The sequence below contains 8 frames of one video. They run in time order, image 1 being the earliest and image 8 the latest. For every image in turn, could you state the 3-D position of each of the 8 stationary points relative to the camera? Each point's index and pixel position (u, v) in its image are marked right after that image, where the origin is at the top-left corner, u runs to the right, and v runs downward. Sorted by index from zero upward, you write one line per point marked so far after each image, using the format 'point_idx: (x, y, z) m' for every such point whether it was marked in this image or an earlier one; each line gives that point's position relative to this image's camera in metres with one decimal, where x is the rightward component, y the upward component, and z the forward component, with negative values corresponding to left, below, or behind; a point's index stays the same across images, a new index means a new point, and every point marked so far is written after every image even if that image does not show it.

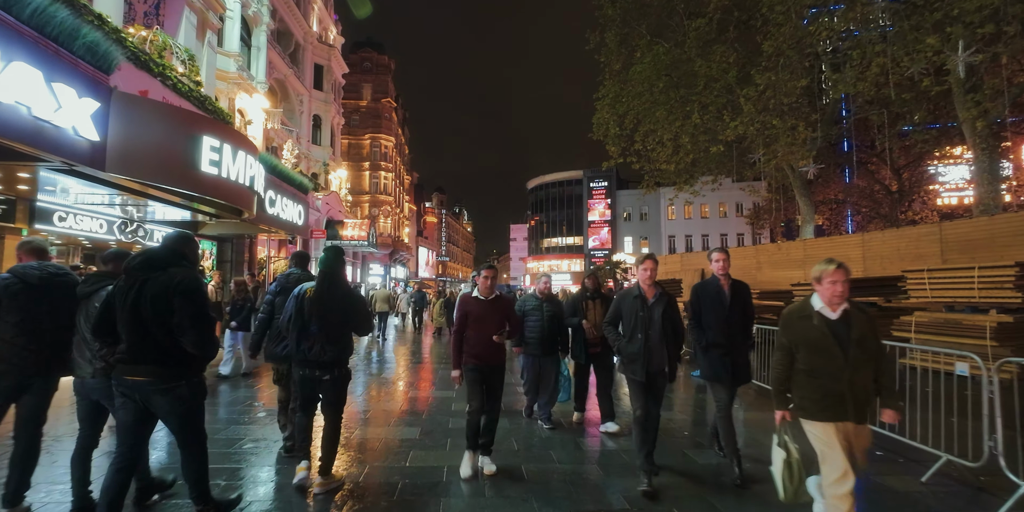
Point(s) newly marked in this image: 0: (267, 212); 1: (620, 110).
0: (-5.9, +1.1, +12.4) m
1: (+4.1, +5.6, +19.8) m
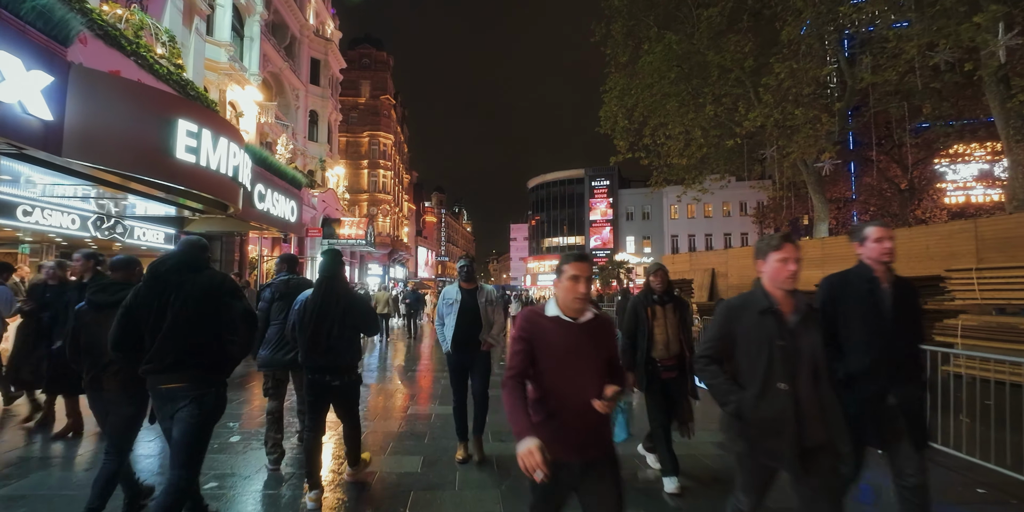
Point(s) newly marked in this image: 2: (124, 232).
0: (-5.7, +1.1, +11.6) m
1: (+4.3, +5.7, +19.0) m
2: (-8.6, +0.5, +11.4) m
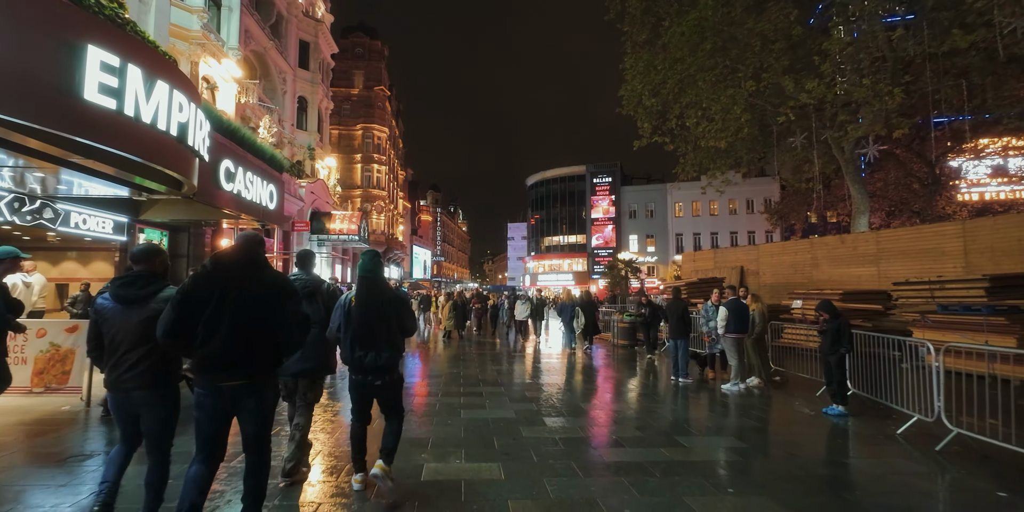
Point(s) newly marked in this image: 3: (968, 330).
0: (-5.3, +1.2, +9.4) m
1: (+4.6, +5.8, +16.9) m
2: (-8.2, +0.7, +9.2) m
3: (+8.4, -1.4, +9.5) m
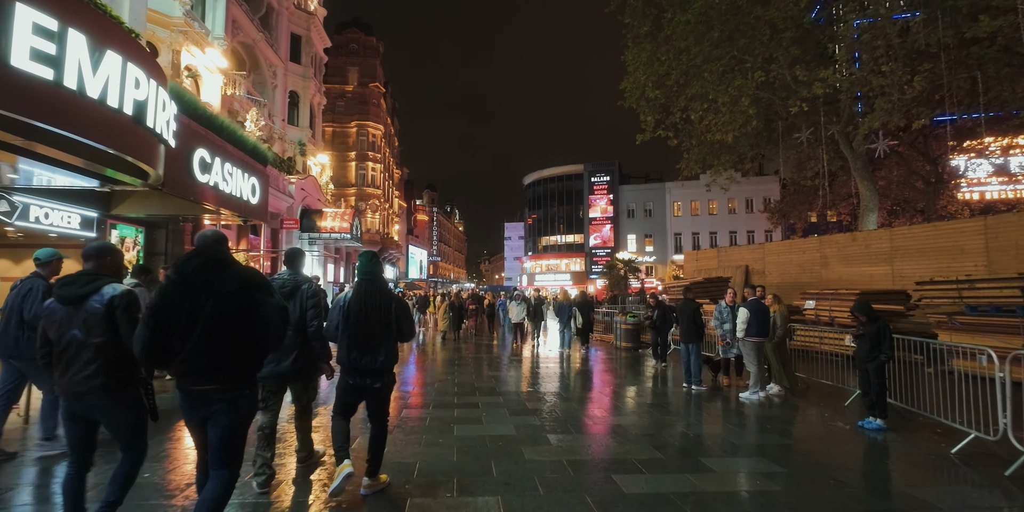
0: (-5.3, +1.3, +8.7) m
1: (+4.6, +5.8, +16.2) m
2: (-8.2, +0.7, +8.5) m
3: (+8.4, -1.3, +8.8) m
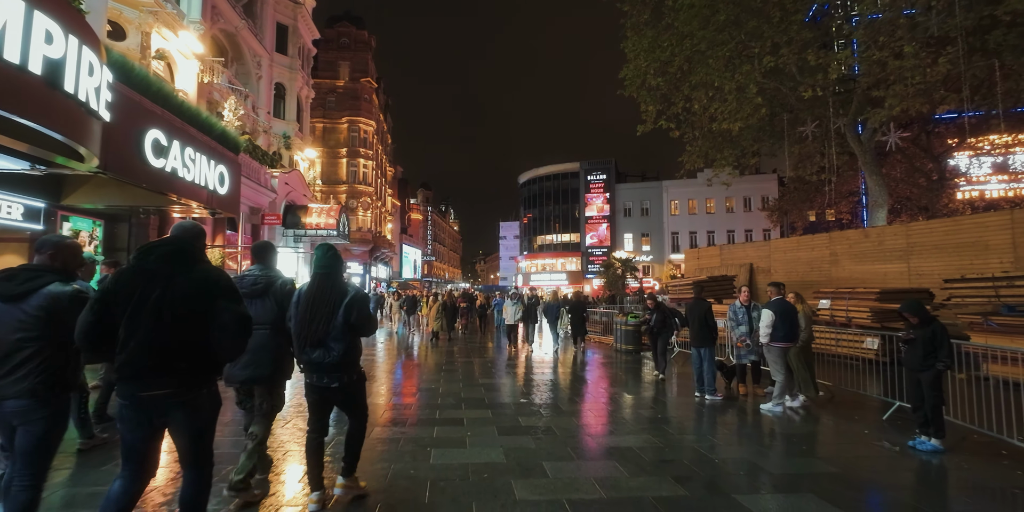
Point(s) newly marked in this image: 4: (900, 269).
0: (-5.4, +1.4, +7.7) m
1: (+4.4, +5.9, +15.4) m
2: (-8.3, +0.8, +7.5) m
3: (+8.2, -1.2, +8.0) m
4: (+10.3, -0.4, +13.7) m
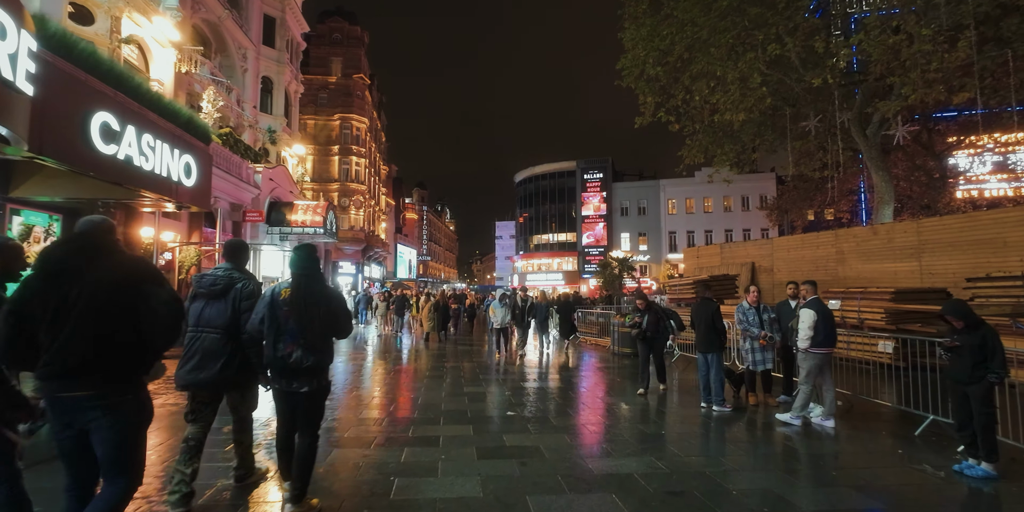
0: (-5.6, +1.4, +7.0) m
1: (+4.2, +6.0, +14.7) m
2: (-8.5, +0.9, +6.7) m
3: (+8.1, -1.2, +7.3) m
4: (+10.1, -0.3, +13.0) m
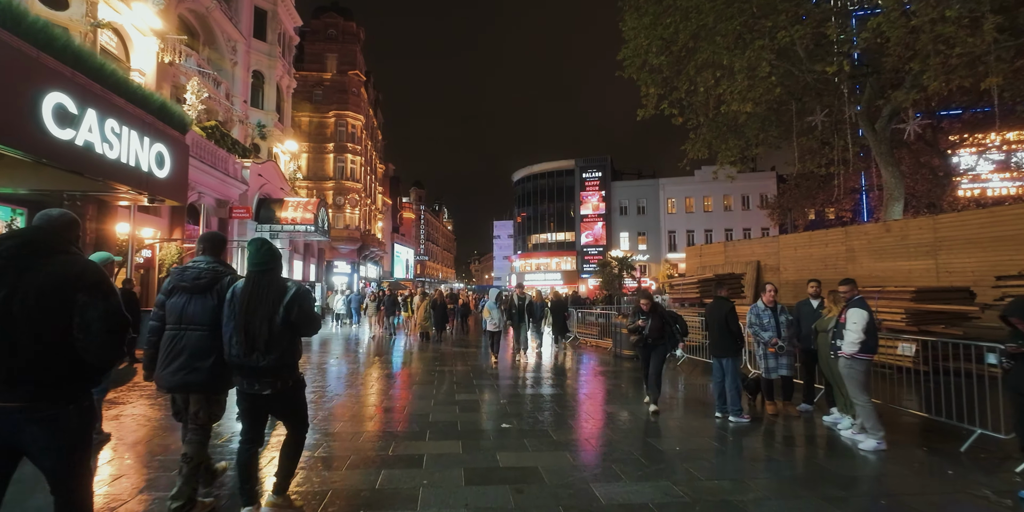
0: (-5.7, +1.5, +6.3) m
1: (+4.1, +6.0, +14.1) m
2: (-8.5, +0.9, +6.1) m
3: (+8.0, -1.1, +6.7) m
4: (+10.0, -0.2, +12.4) m
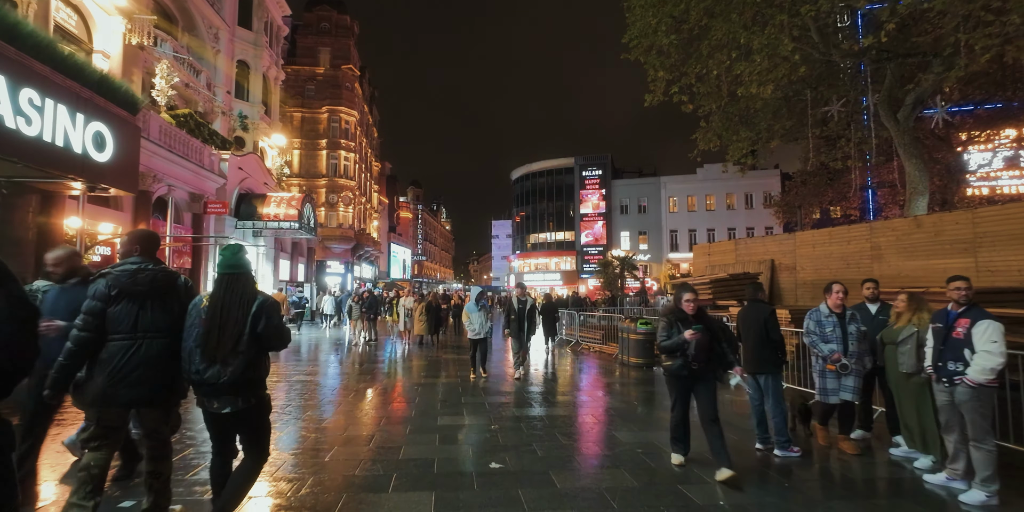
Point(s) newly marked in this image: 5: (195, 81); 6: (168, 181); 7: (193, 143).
0: (-5.7, +1.5, +5.2) m
1: (+4.0, +6.1, +12.9) m
2: (-8.6, +1.0, +4.9) m
3: (+7.9, -1.1, +5.6) m
4: (+9.9, -0.2, +11.3) m
5: (-11.5, +6.4, +18.7) m
6: (-9.1, +2.0, +13.6) m
7: (-9.0, +3.2, +14.5) m
